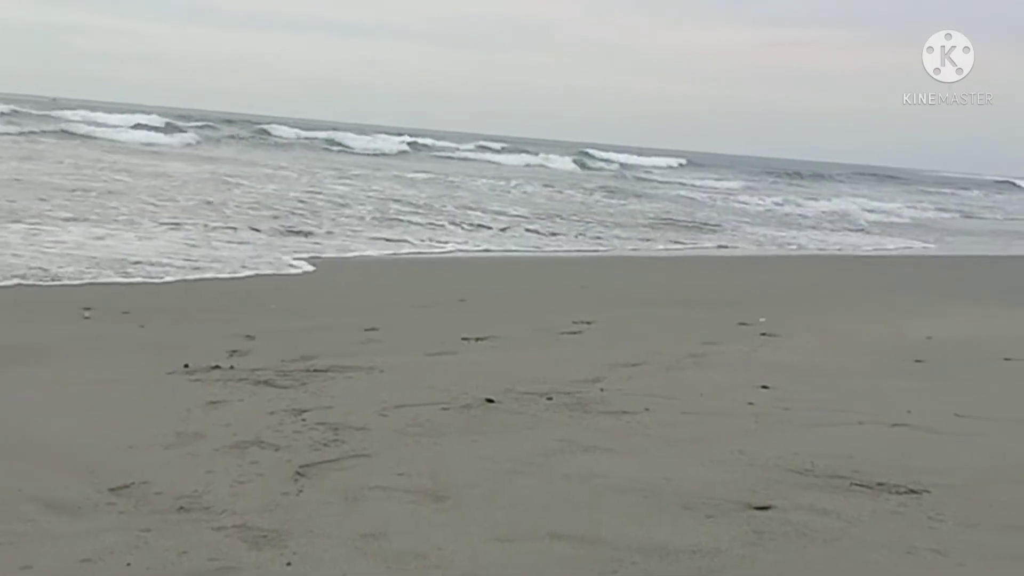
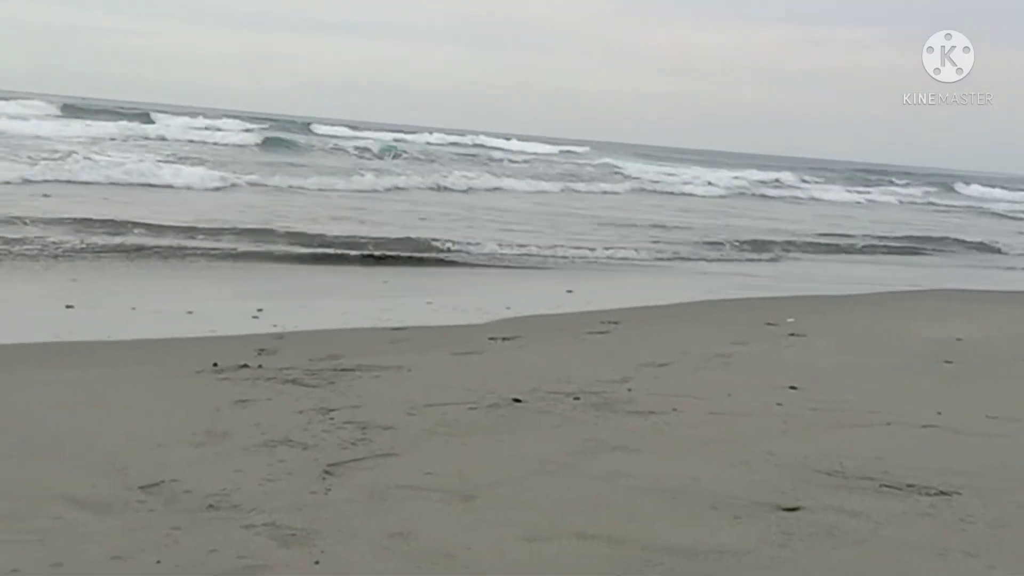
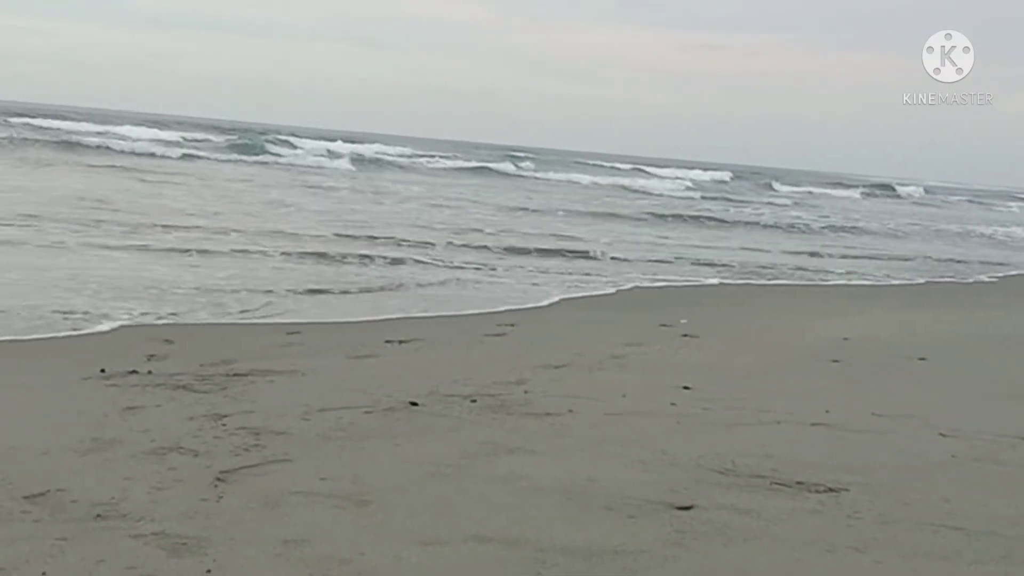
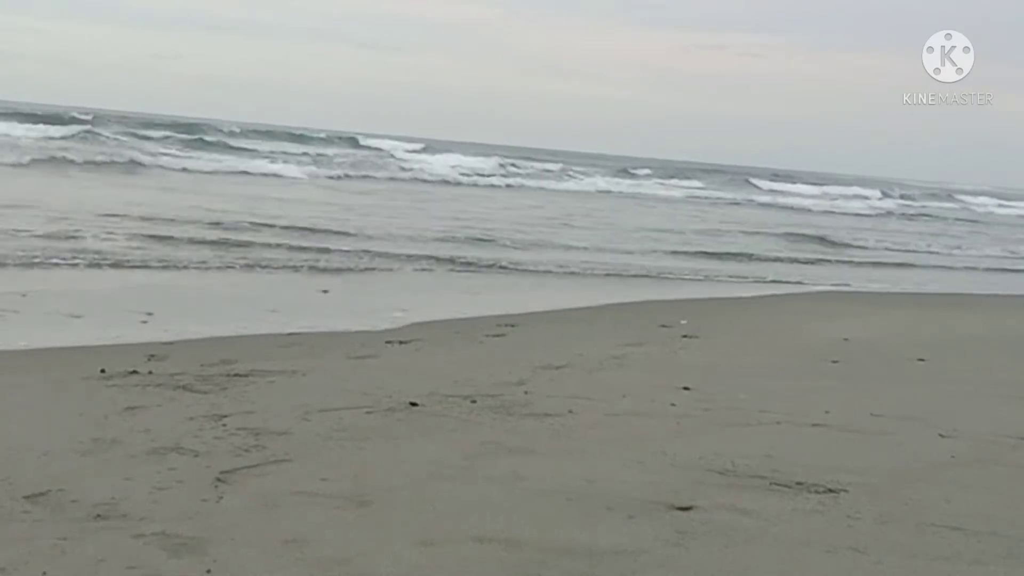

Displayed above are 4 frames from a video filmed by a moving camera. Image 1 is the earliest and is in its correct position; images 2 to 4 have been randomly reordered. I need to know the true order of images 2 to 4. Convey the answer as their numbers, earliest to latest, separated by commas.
3, 4, 2
